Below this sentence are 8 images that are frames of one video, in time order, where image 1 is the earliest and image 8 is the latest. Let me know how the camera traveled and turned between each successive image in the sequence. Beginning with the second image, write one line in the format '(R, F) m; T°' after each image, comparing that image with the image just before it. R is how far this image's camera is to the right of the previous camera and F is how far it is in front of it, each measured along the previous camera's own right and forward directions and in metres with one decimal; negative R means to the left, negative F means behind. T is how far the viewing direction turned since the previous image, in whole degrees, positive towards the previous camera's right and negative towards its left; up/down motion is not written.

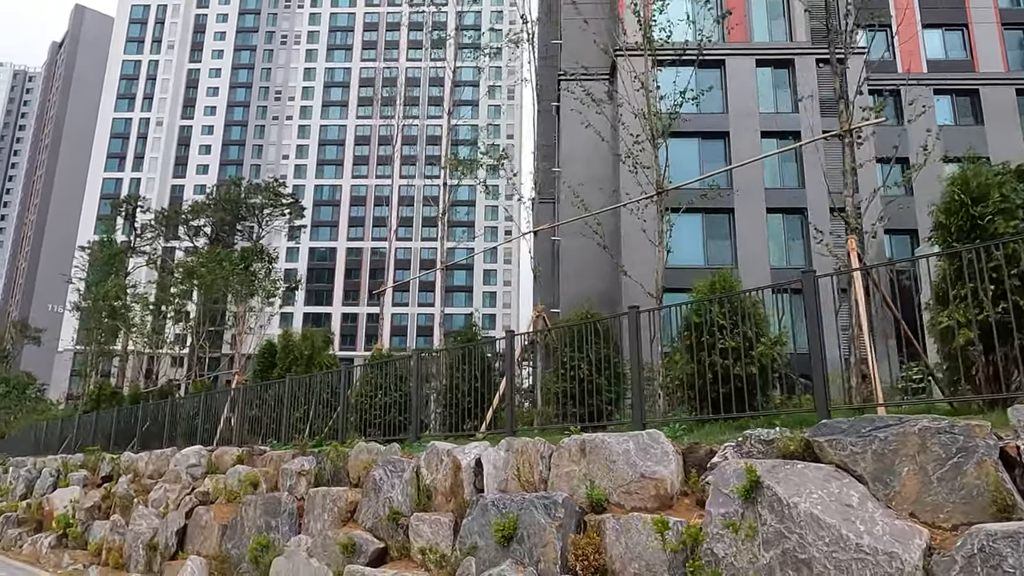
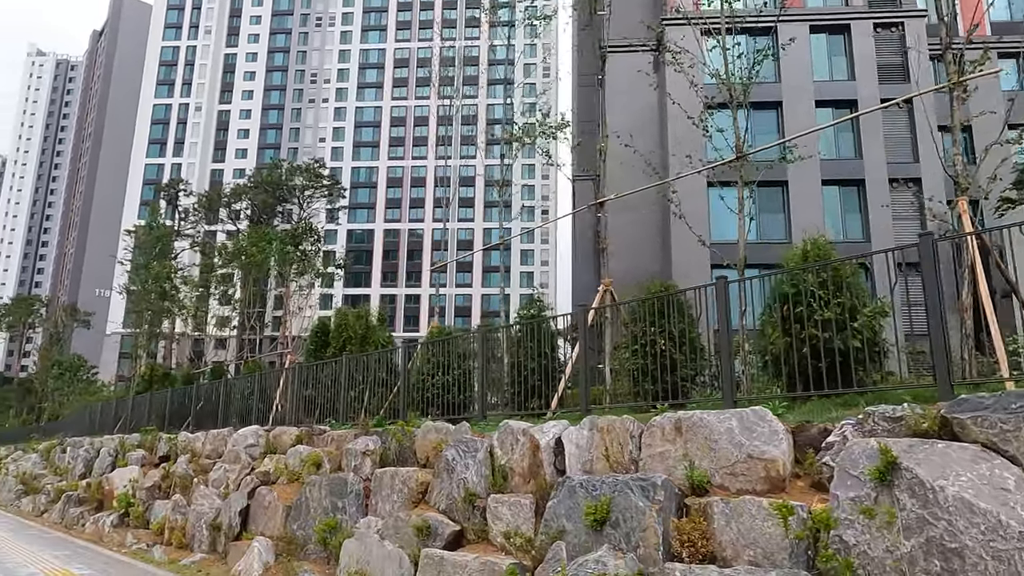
(-0.4, +0.4) m; -3°
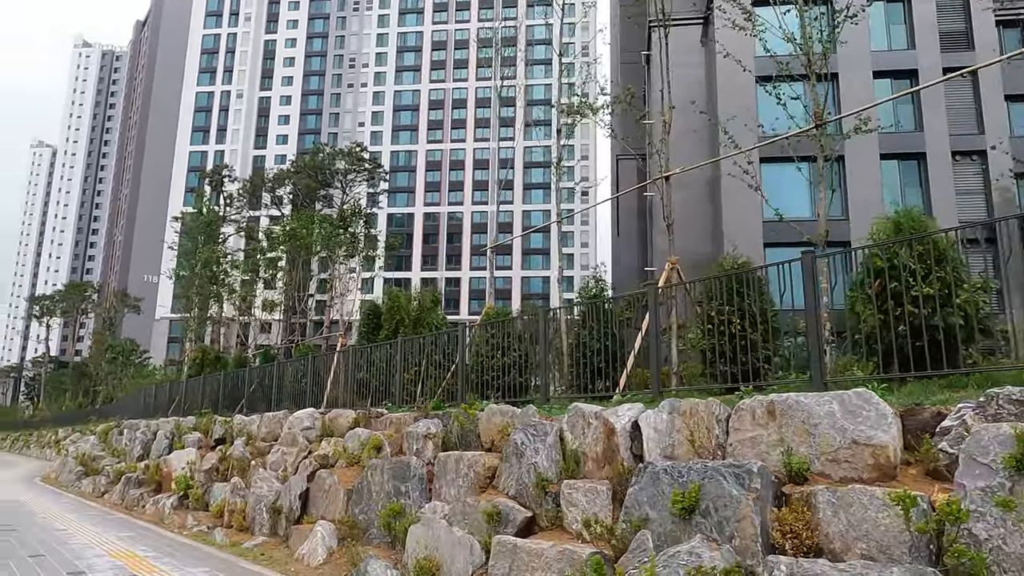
(-0.3, +0.3) m; -3°
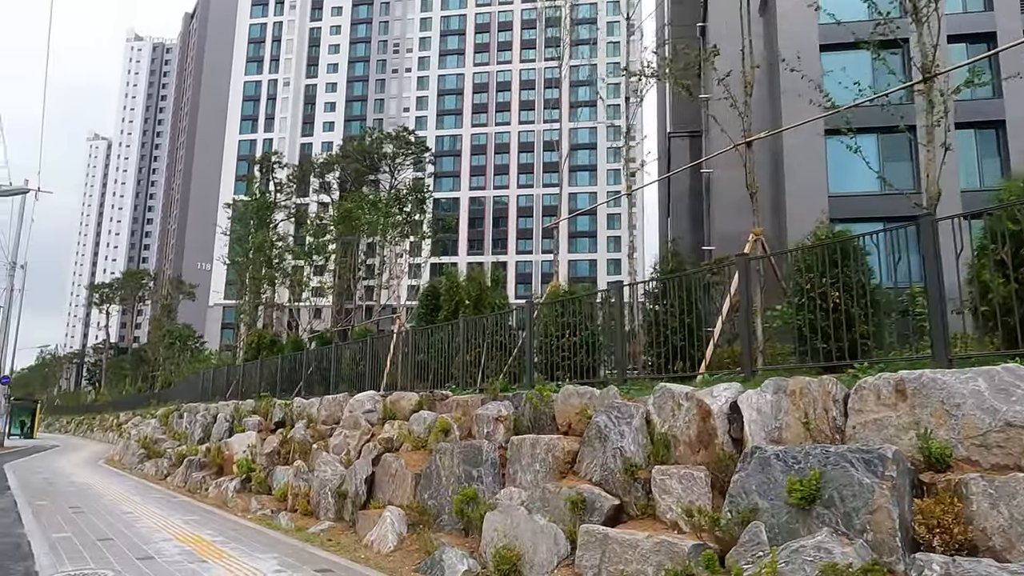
(-0.3, +0.5) m; -3°
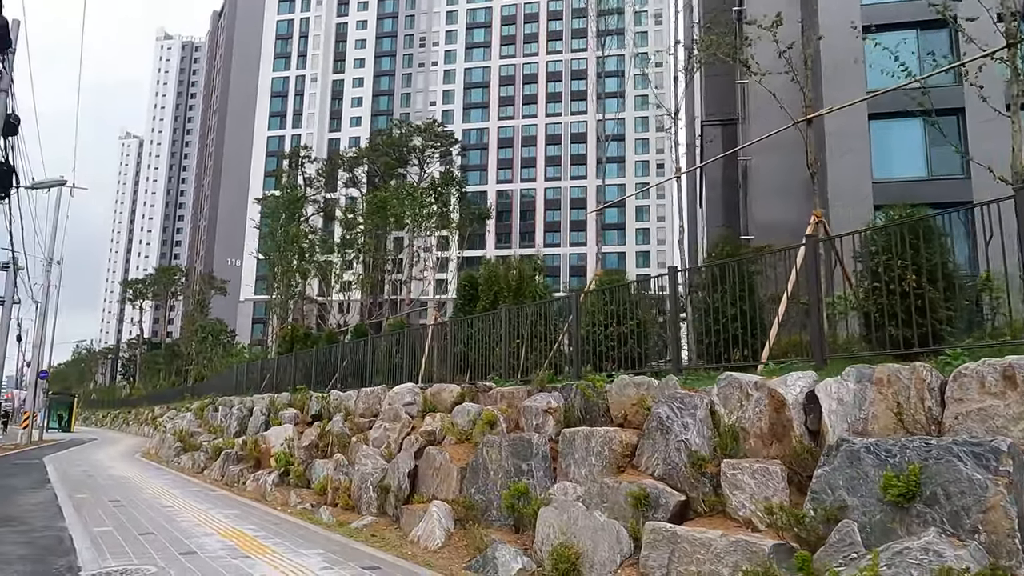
(-0.3, +0.3) m; -2°
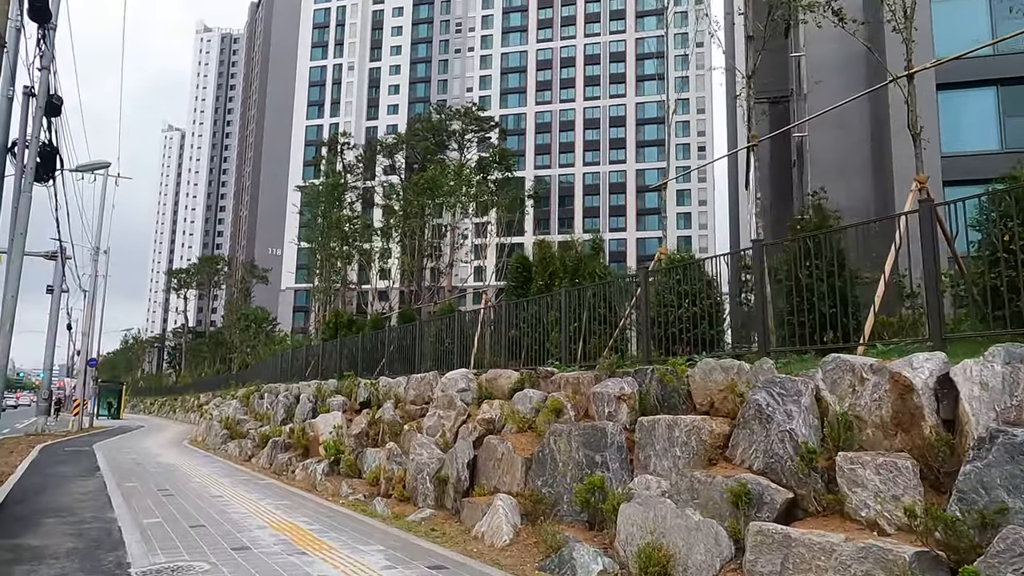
(-0.3, +0.6) m; -3°
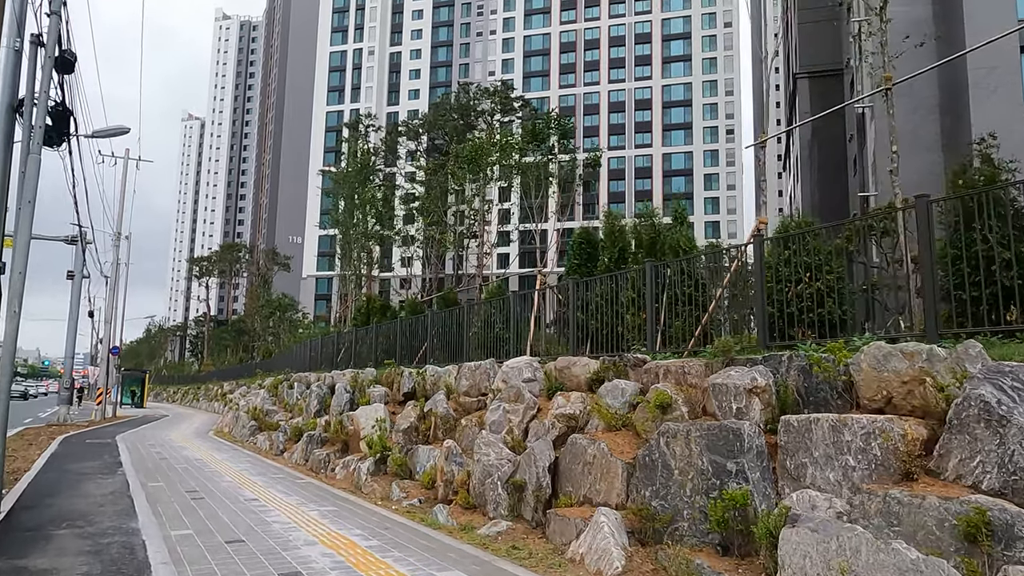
(-0.7, +1.4) m; -1°
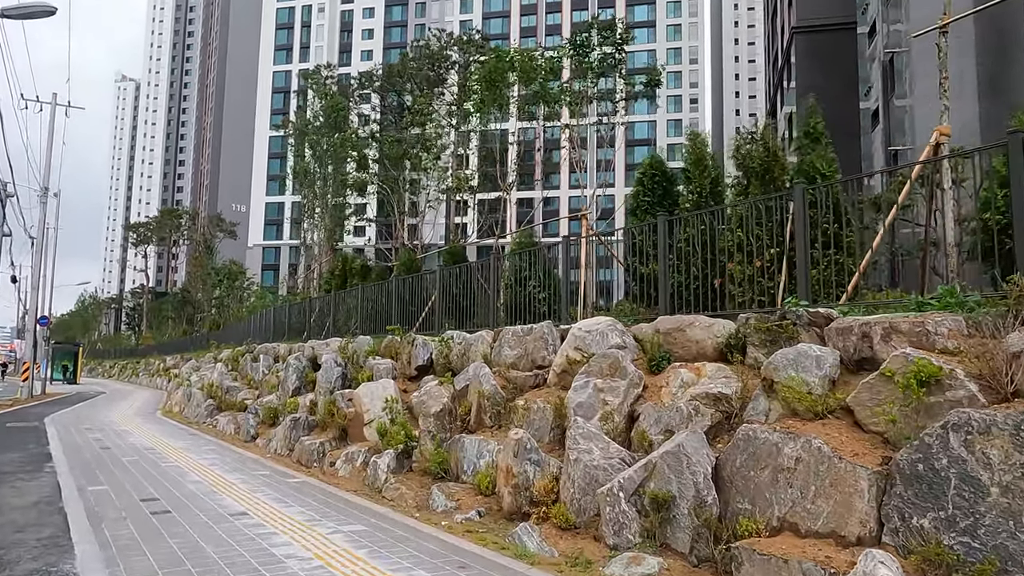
(-1.4, +2.8) m; +4°
